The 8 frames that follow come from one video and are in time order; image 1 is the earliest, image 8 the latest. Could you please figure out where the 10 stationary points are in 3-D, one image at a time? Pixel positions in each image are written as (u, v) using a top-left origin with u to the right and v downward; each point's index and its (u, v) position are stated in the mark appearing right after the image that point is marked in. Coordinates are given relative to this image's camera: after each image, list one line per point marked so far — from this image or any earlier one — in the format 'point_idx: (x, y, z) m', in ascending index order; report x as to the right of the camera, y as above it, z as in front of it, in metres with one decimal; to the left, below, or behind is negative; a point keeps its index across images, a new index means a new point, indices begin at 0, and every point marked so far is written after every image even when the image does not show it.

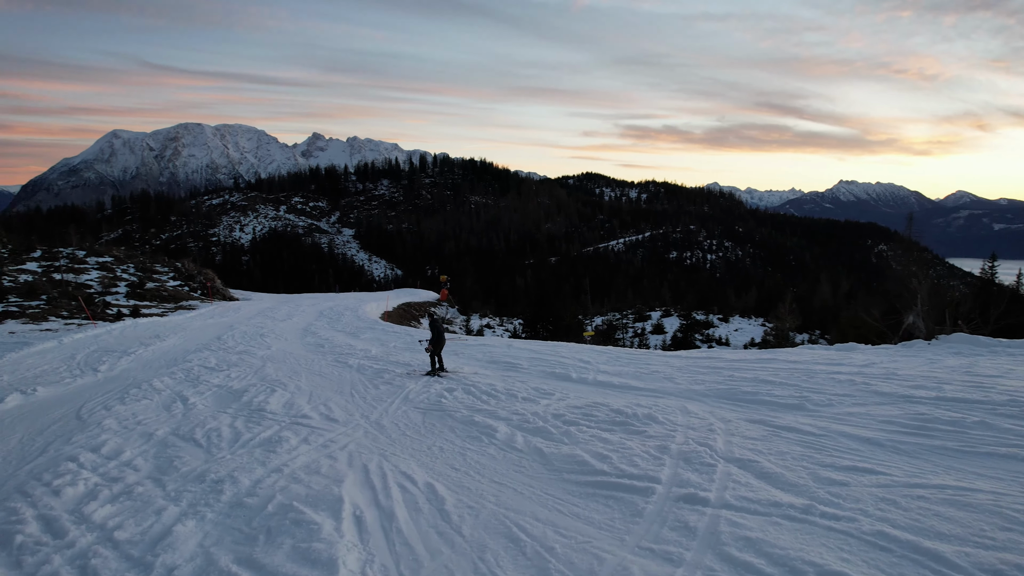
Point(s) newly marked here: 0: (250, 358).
0: (-6.1, -1.7, +16.1) m
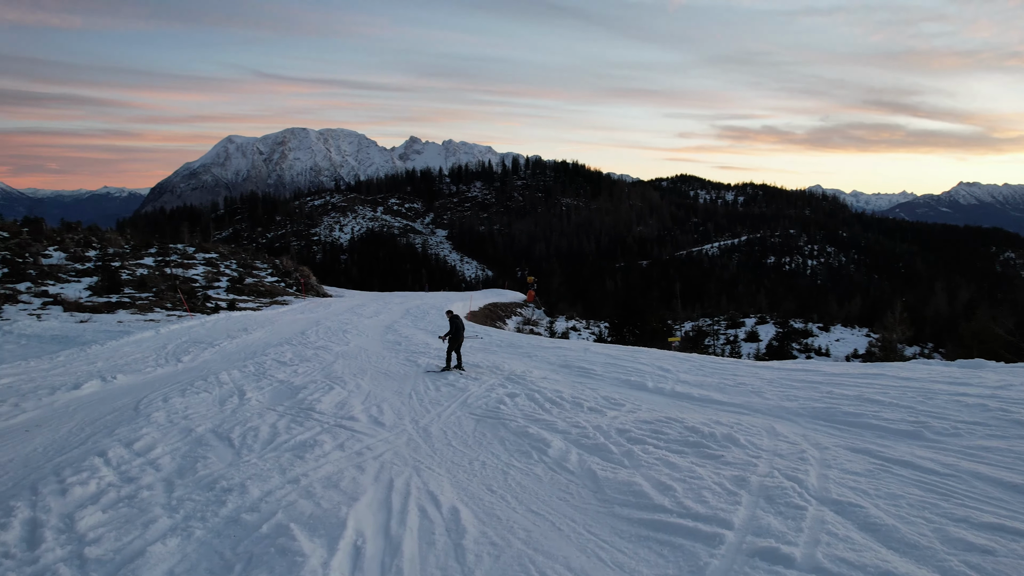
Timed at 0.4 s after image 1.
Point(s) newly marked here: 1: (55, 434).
0: (-4.4, -1.5, +16.1) m
1: (-4.3, -1.4, +6.4) m
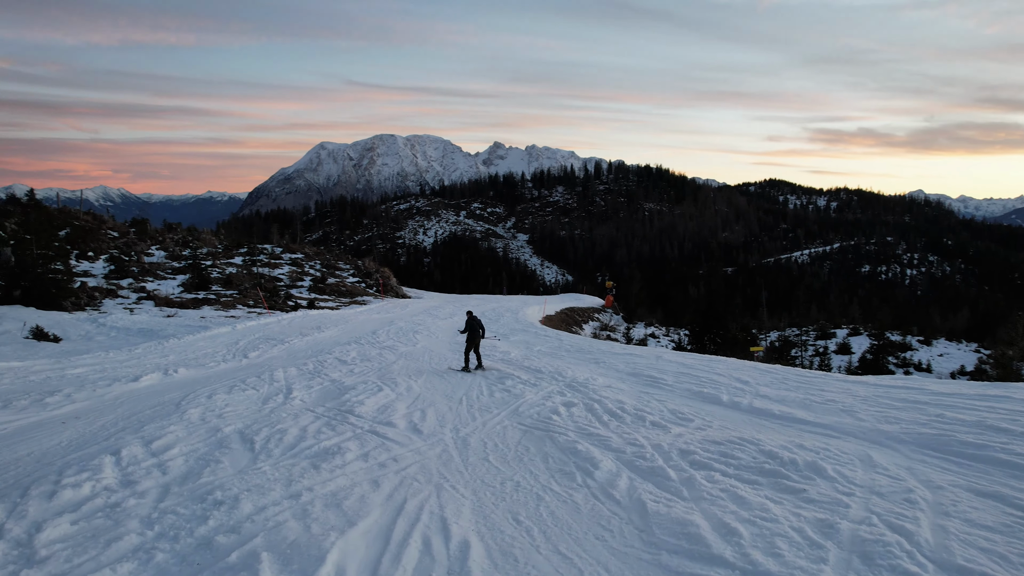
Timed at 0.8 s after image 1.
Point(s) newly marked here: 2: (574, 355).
0: (-2.8, -1.5, +15.9) m
1: (-3.9, -1.3, +6.2) m
2: (+1.4, -1.5, +15.4) m
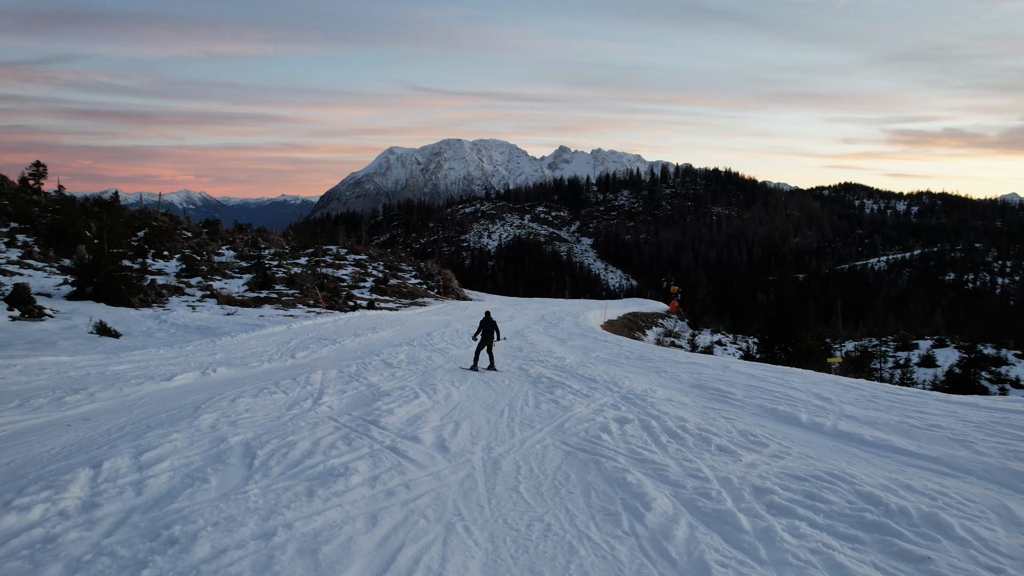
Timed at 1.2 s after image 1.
0: (-1.6, -1.5, +15.2) m
1: (-3.6, -1.2, +5.7) m
2: (+2.5, -1.6, +14.4) m
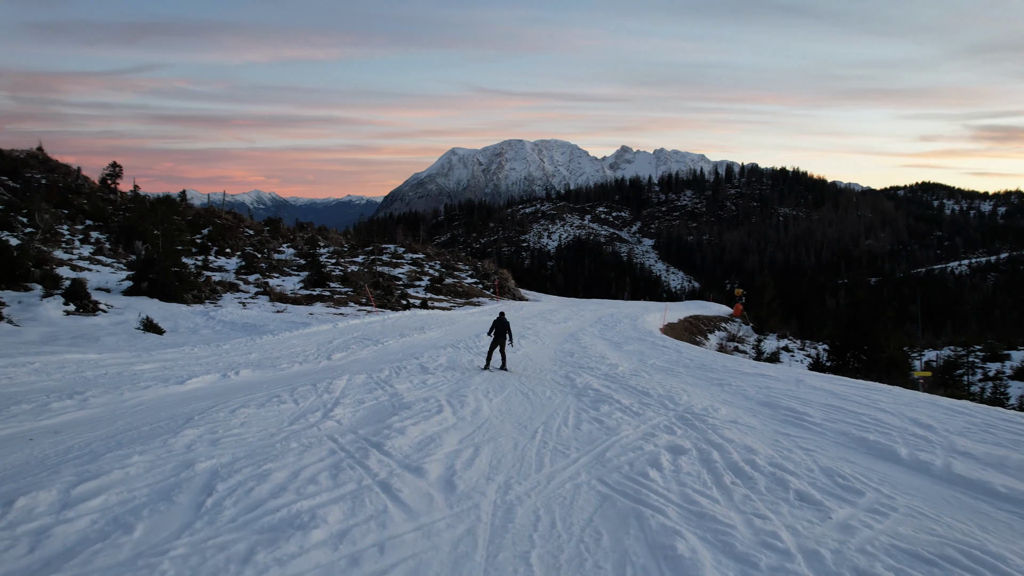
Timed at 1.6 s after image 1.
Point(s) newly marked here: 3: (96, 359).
0: (-0.6, -1.5, +14.3) m
1: (-3.4, -1.2, +5.0) m
2: (+3.4, -1.6, +13.1) m
3: (-7.0, -1.2, +11.6) m
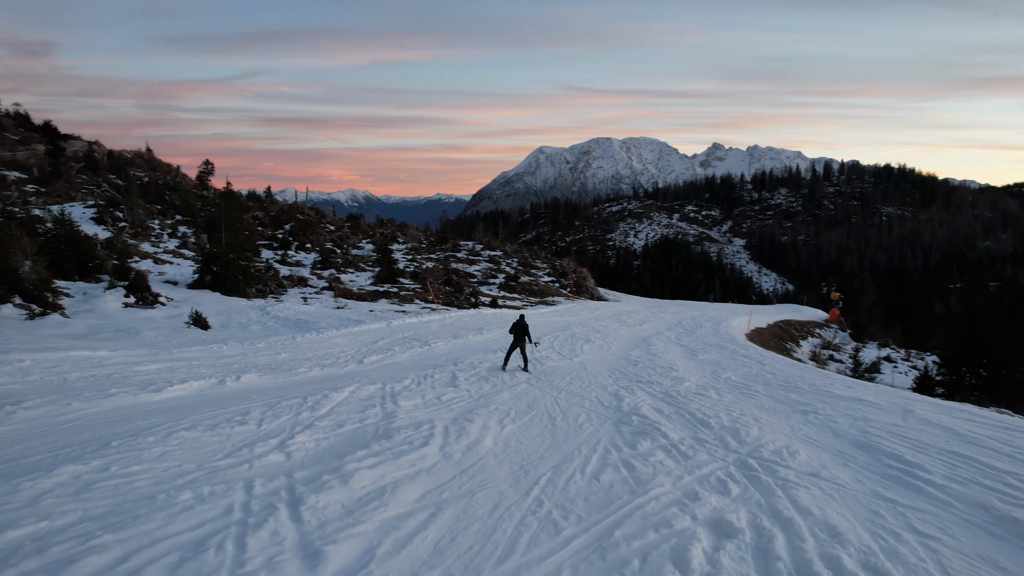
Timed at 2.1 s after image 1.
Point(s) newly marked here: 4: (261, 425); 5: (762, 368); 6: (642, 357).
0: (+0.3, -1.5, +12.7) m
1: (-3.6, -1.1, +3.8) m
2: (+4.2, -1.7, +11.0) m
3: (-6.4, -1.1, +10.8) m
4: (-2.2, -1.2, +6.2) m
5: (+5.7, -1.8, +15.6) m
6: (+3.3, -1.8, +17.6) m
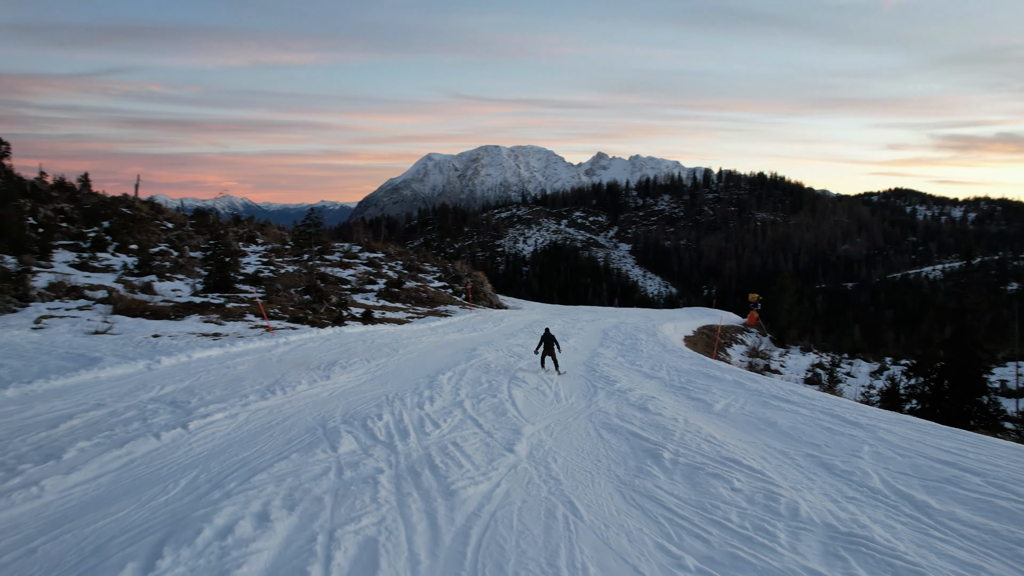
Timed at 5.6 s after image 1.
0: (-0.6, -1.5, +4.0) m
1: (-3.0, -1.0, -5.4) m
2: (+3.5, -1.5, +3.0) m
3: (-6.8, -1.1, +1.0) m
4: (-2.0, -1.1, -2.9) m
5: (+4.3, -1.7, +7.7) m
6: (+1.6, -1.7, +9.3) m
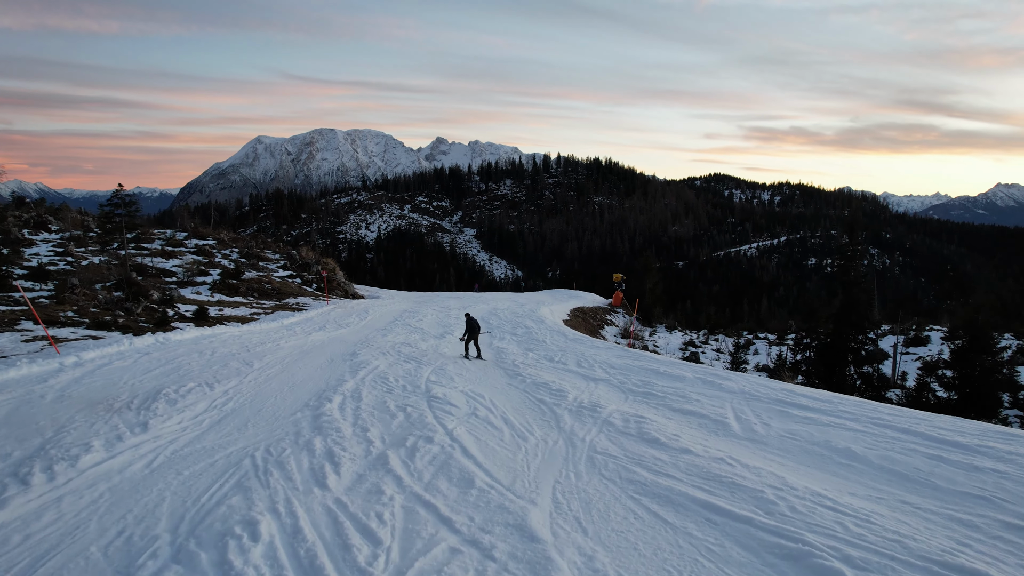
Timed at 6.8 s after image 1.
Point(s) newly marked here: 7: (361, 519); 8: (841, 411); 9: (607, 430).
0: (+0.3, -1.4, +0.3) m
1: (+0.1, -1.2, -9.4) m
2: (+4.6, -1.3, +0.3) m
3: (-5.1, -1.3, -4.0) m
4: (+0.4, -1.2, -6.7) m
5: (+4.2, -1.4, +5.1) m
6: (+1.3, -1.5, +6.0) m
7: (-1.0, -1.4, +4.8) m
8: (+4.1, -1.4, +8.6) m
9: (+1.0, -1.5, +7.6) m
